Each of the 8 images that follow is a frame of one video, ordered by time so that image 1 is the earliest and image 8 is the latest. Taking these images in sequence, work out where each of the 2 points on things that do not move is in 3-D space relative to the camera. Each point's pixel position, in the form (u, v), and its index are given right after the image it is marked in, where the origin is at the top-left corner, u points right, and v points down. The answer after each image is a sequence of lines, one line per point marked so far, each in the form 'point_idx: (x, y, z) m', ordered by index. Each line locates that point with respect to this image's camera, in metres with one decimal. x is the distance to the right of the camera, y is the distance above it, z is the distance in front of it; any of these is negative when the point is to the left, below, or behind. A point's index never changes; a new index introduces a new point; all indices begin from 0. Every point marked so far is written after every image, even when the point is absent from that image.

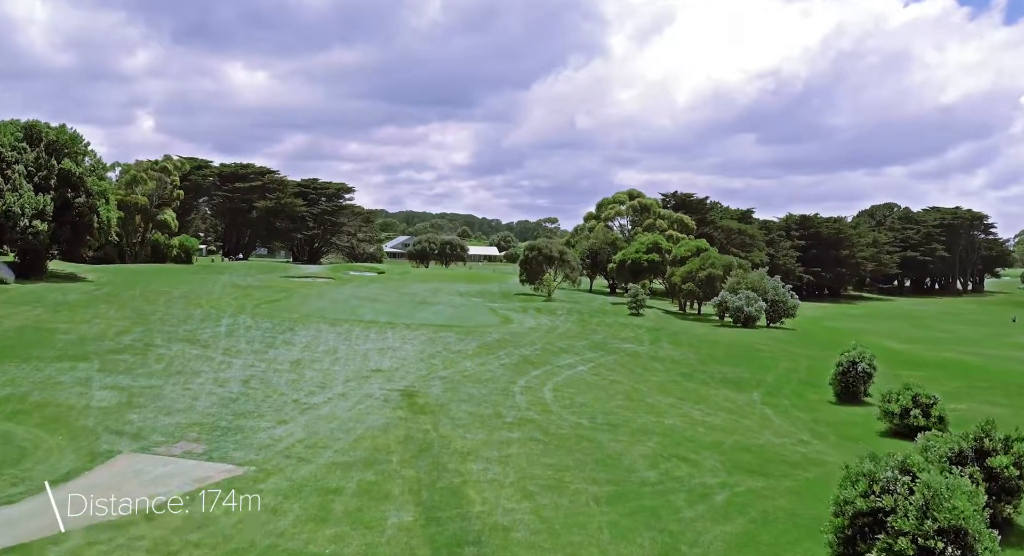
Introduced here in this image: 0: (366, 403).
0: (-3.5, -3.0, +19.3) m
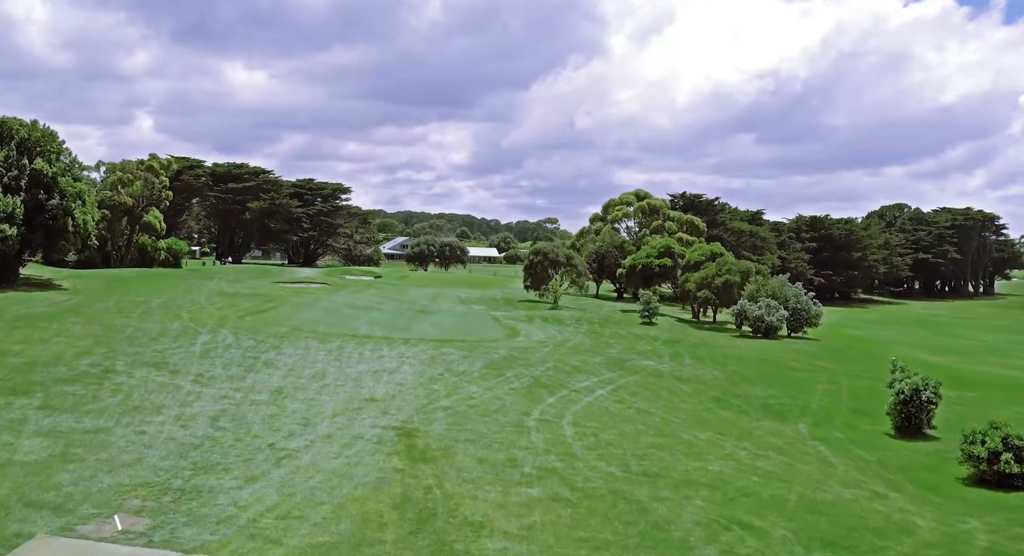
0: (-3.2, -3.4, +16.2) m
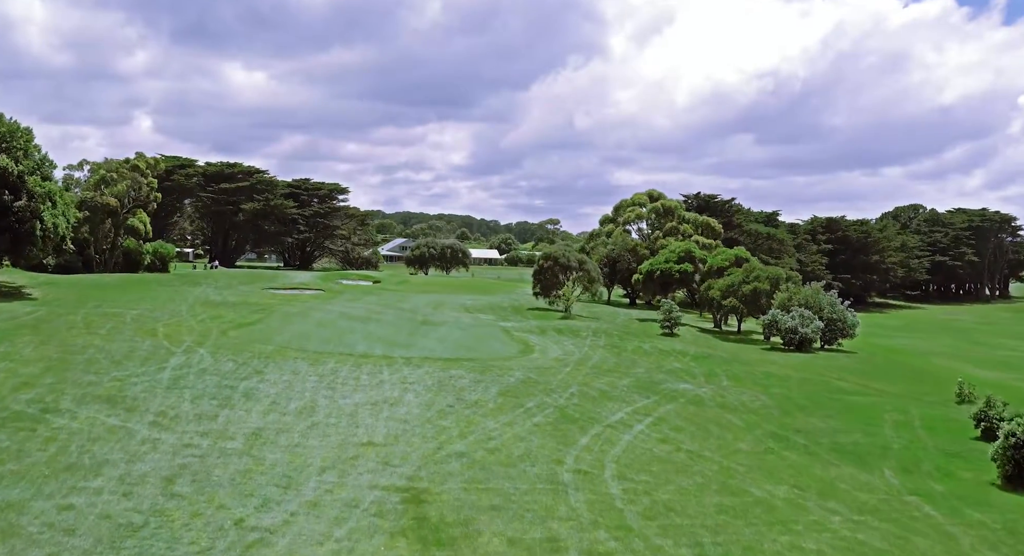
0: (-2.5, -3.8, +12.5) m
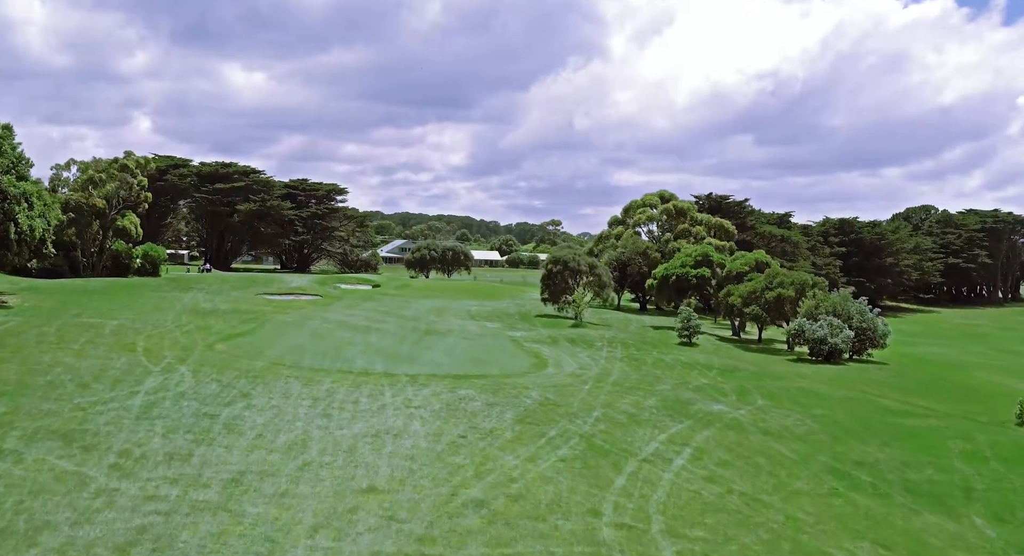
0: (-2.0, -4.1, +9.8) m
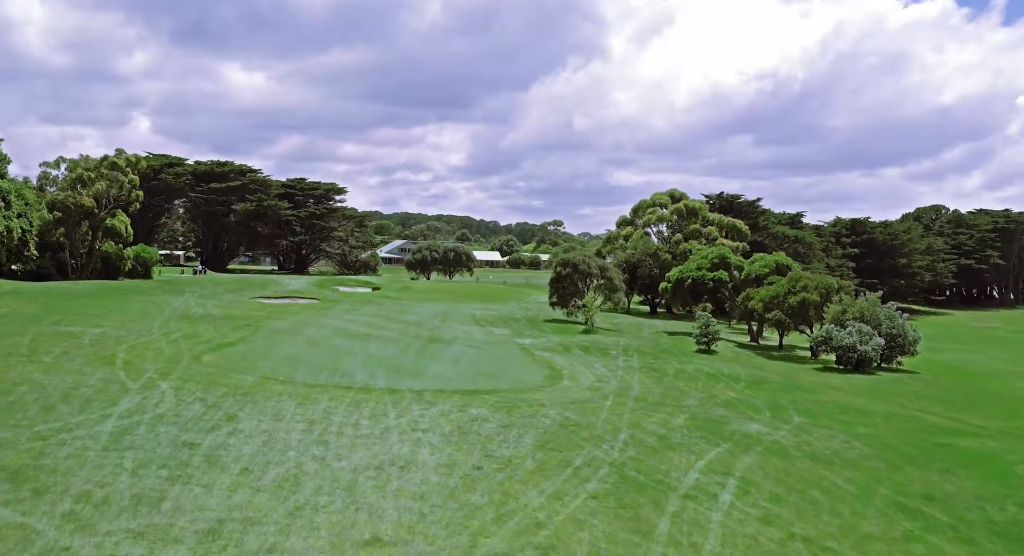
0: (-1.6, -4.3, +7.4) m
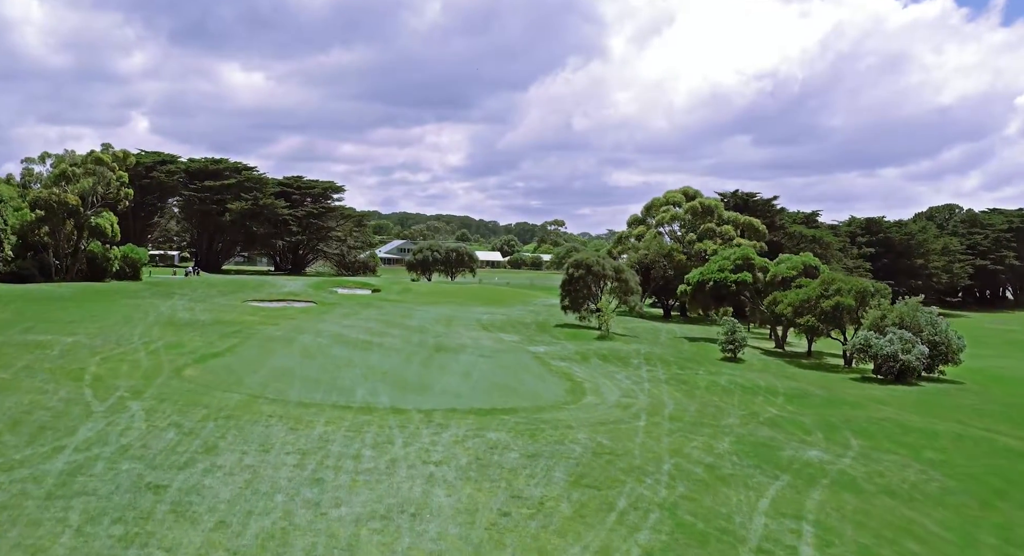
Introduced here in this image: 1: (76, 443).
0: (-1.0, -4.4, +4.6) m
1: (-8.4, -3.2, +15.6) m
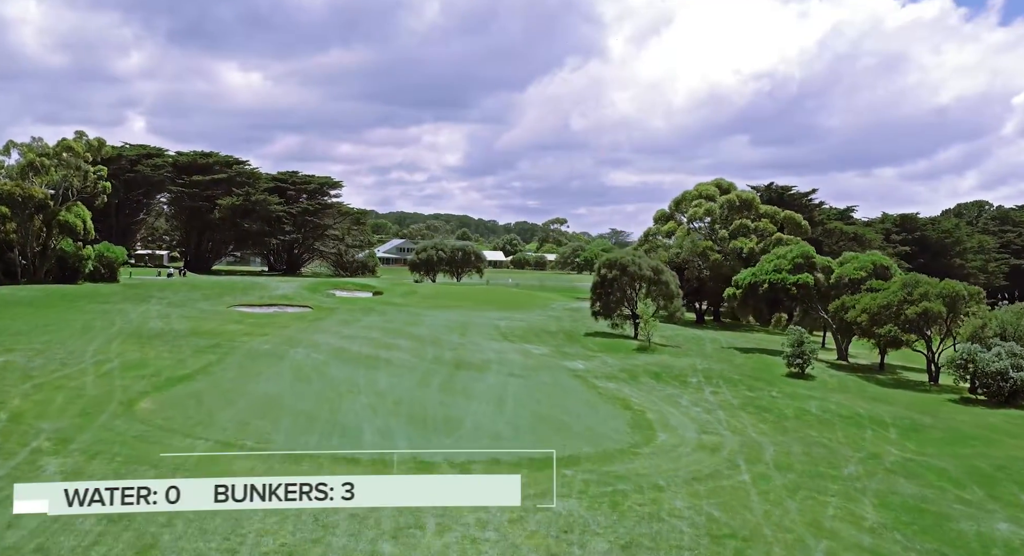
0: (+0.4, -4.5, -1.1) m
1: (-7.1, -3.3, +10.0) m
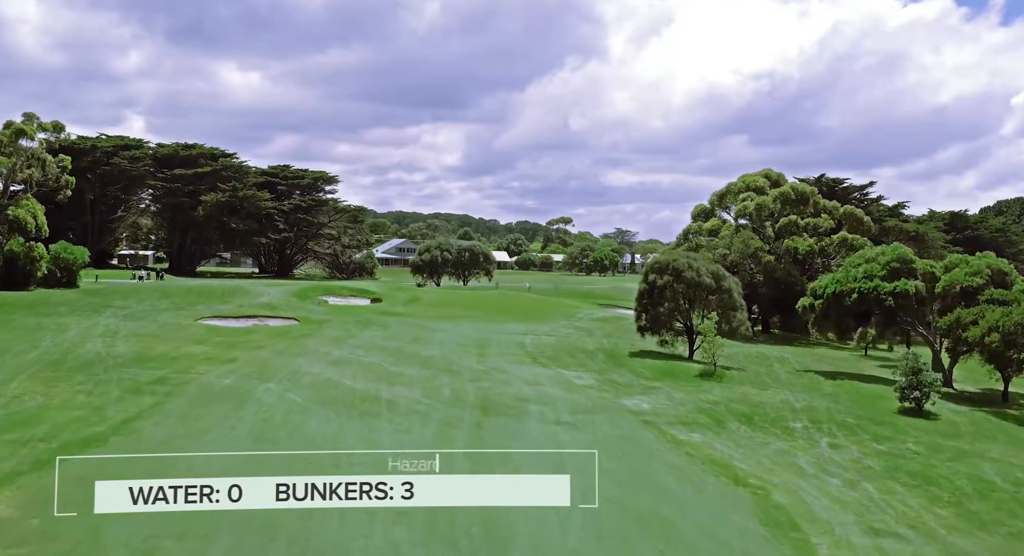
0: (+1.6, -4.8, -8.1) m
1: (-5.9, -3.6, +2.9) m
